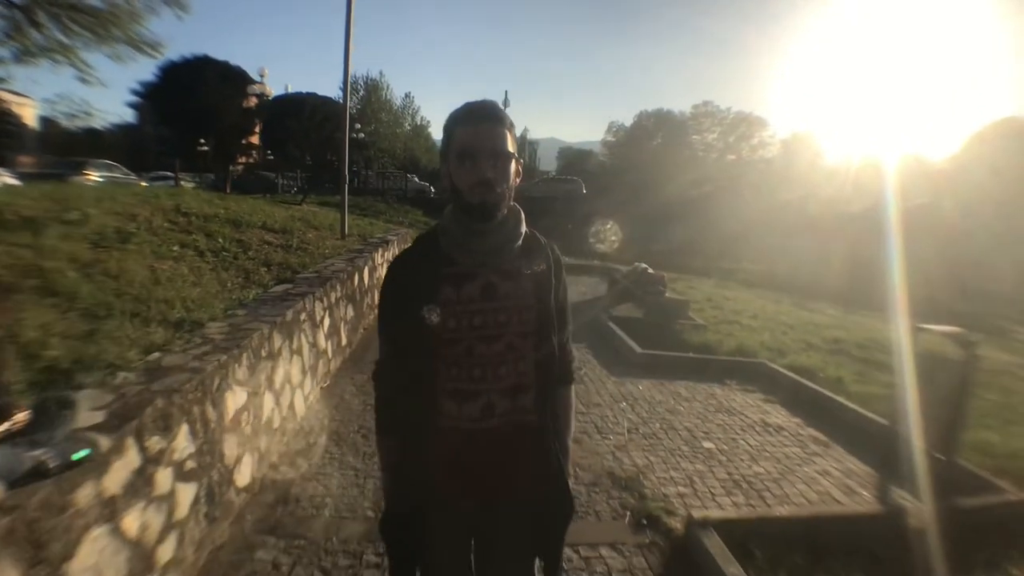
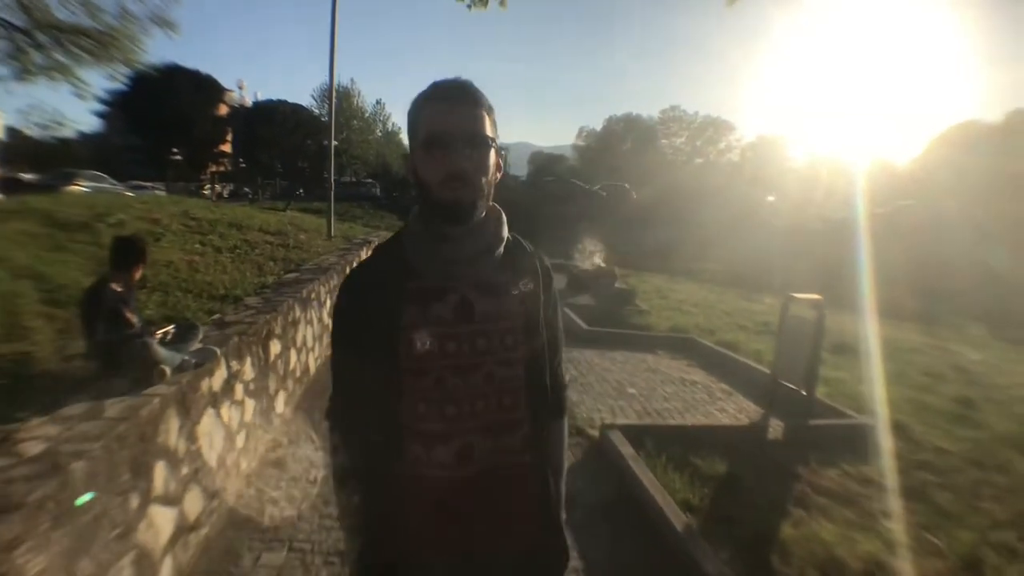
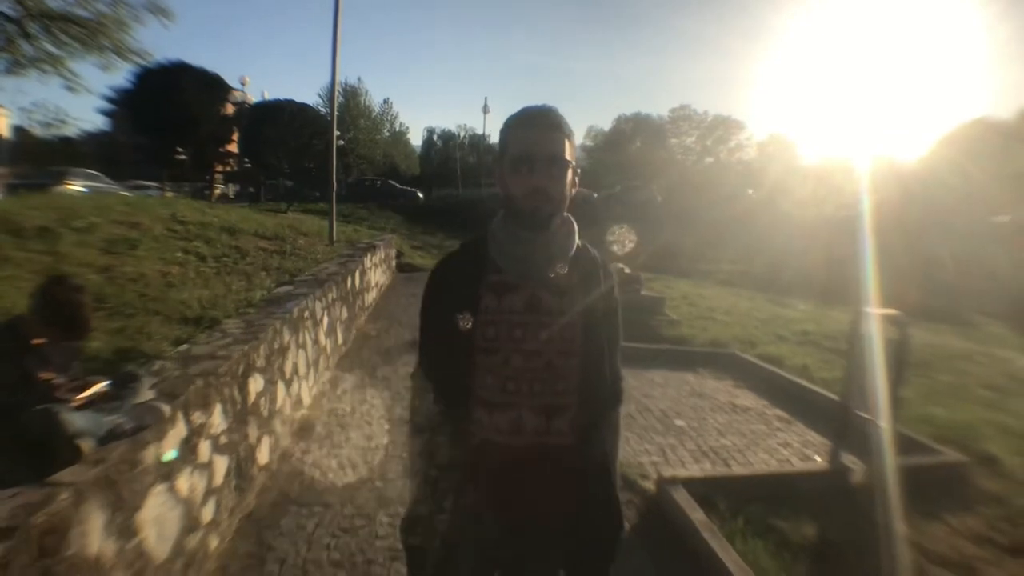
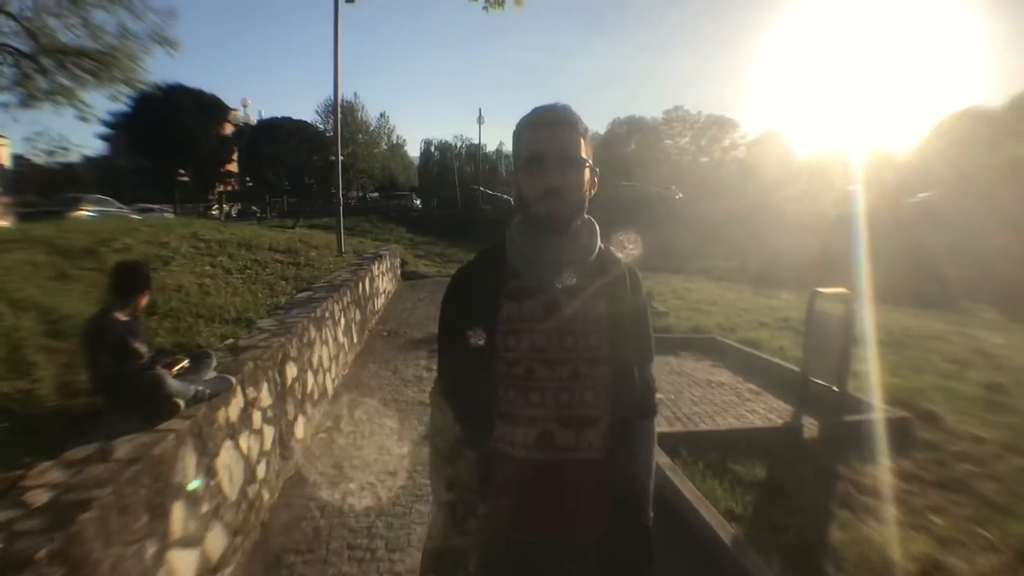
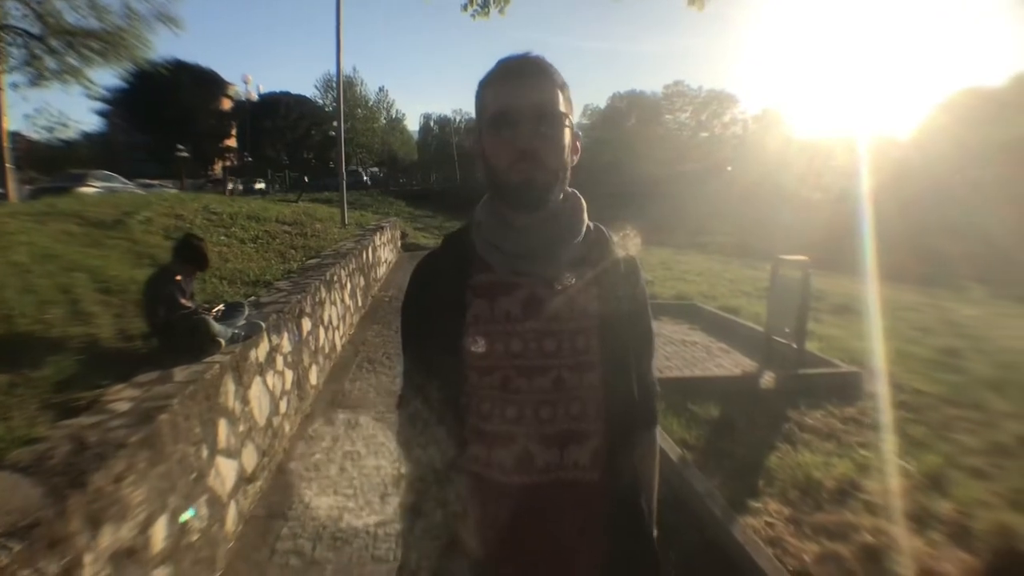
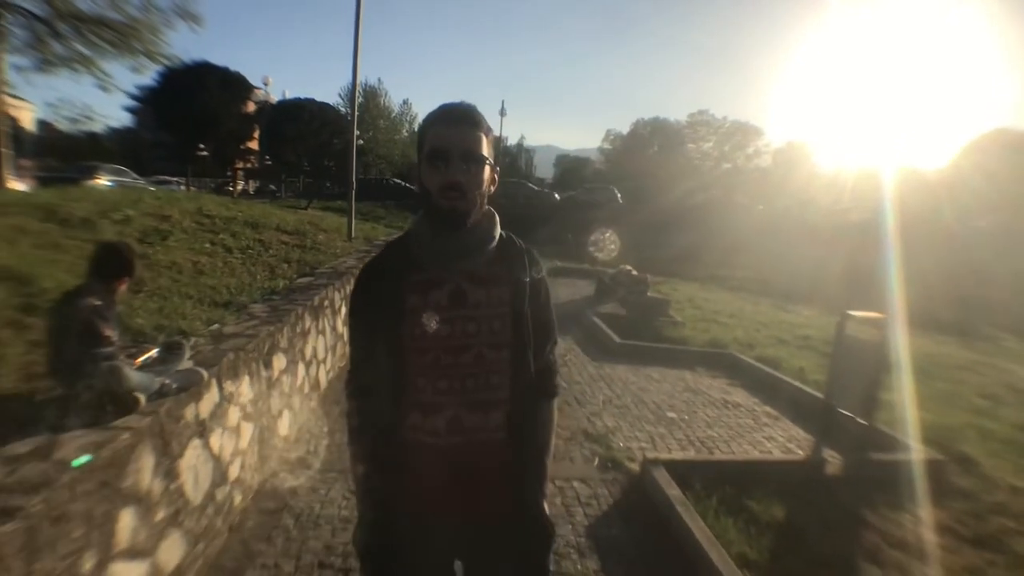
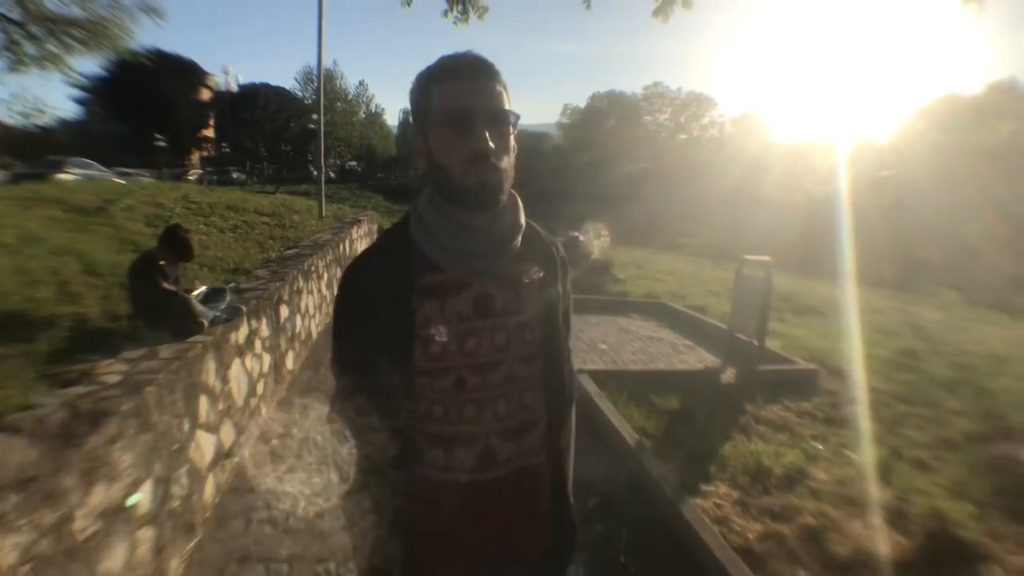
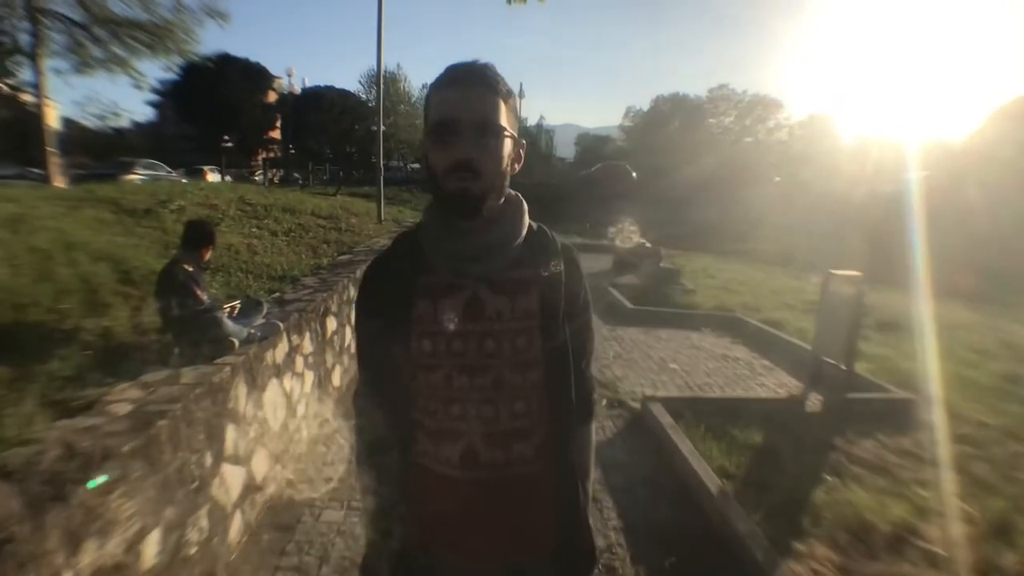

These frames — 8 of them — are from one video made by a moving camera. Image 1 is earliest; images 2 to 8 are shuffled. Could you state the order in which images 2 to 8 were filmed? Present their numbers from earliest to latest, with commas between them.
3, 6, 4, 2, 8, 5, 7
